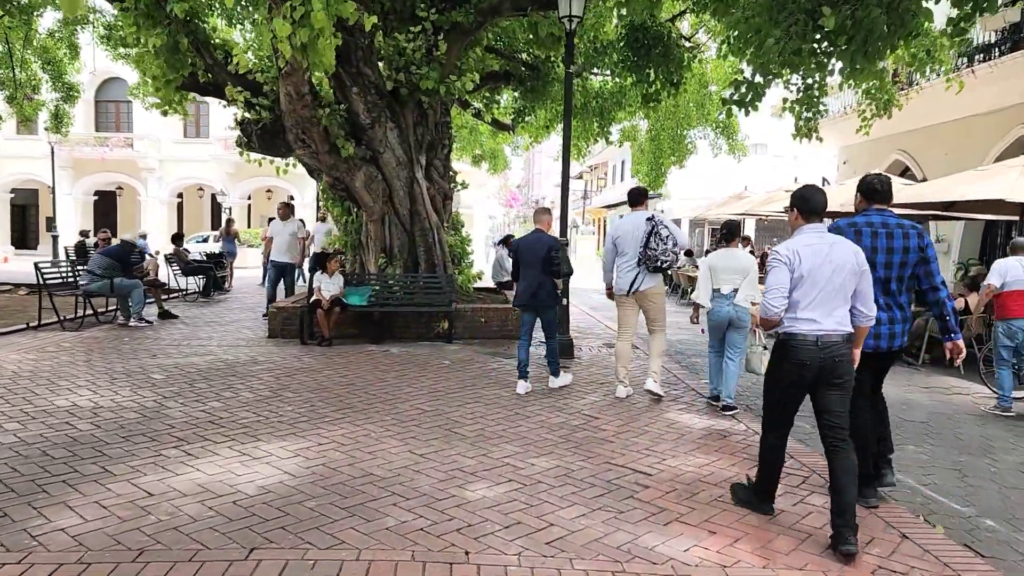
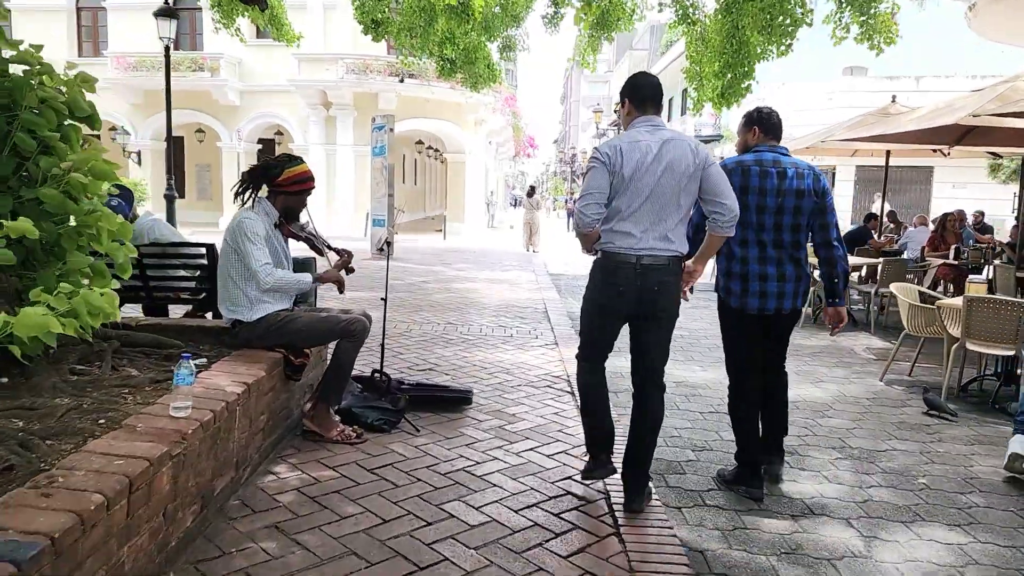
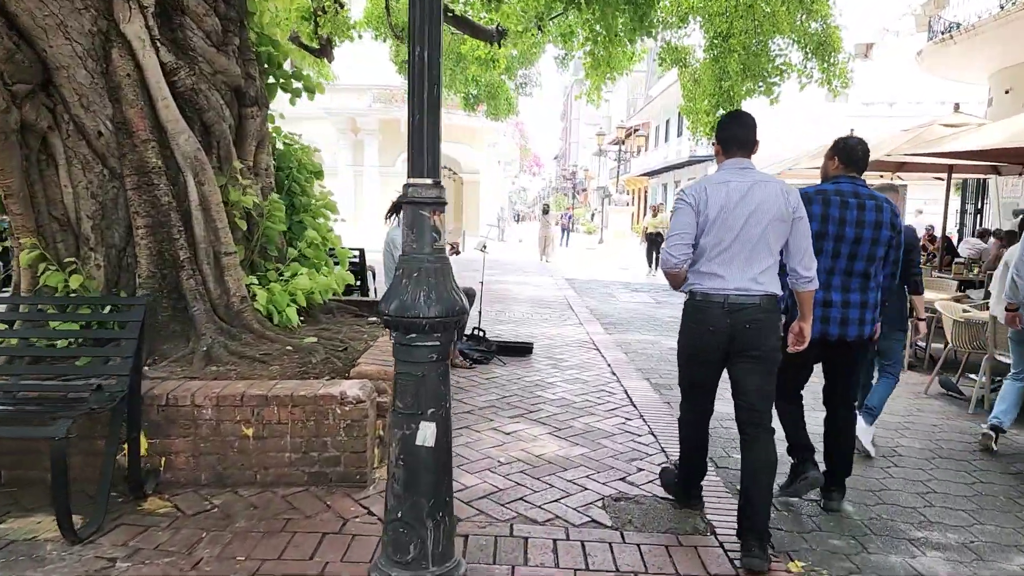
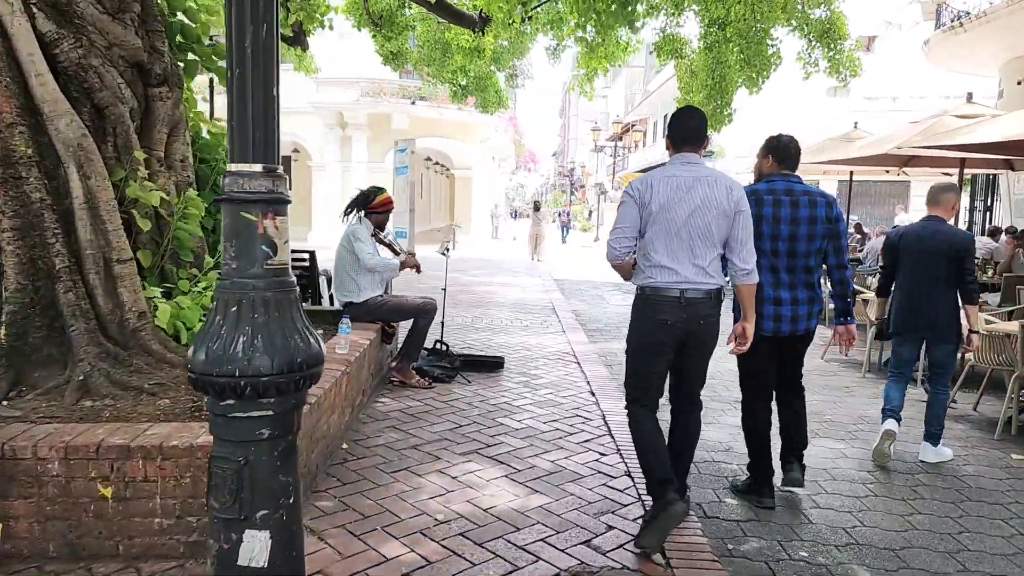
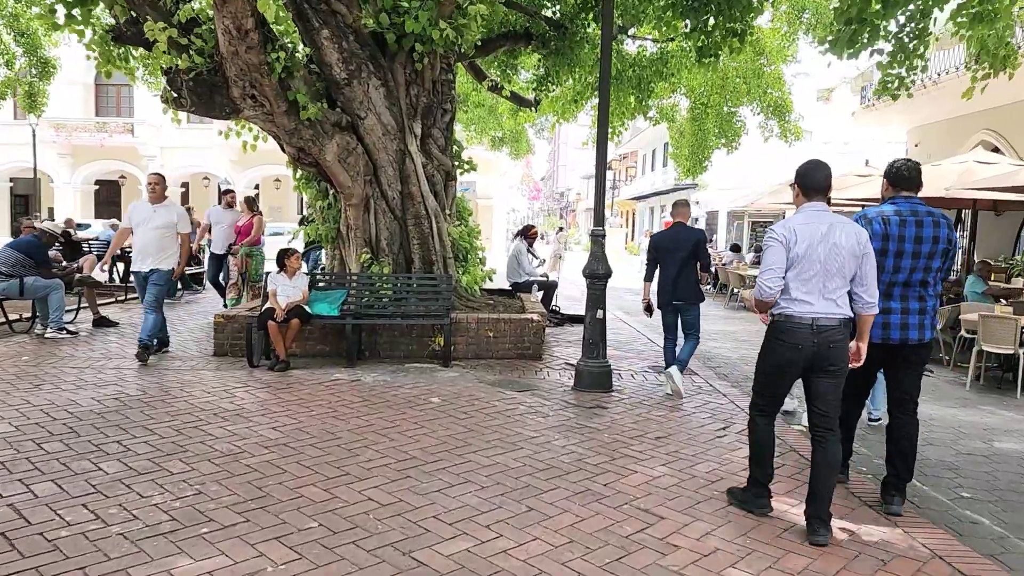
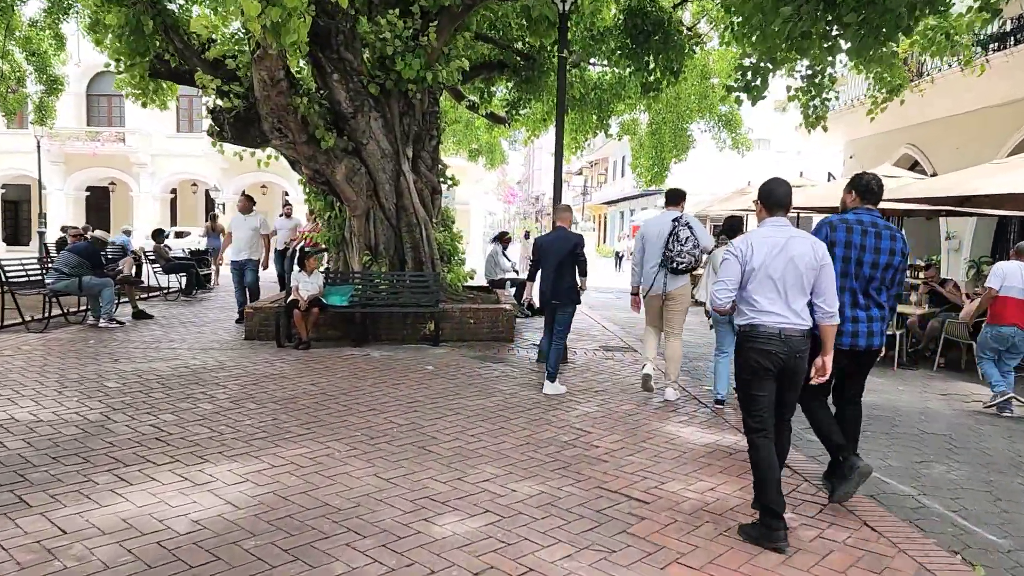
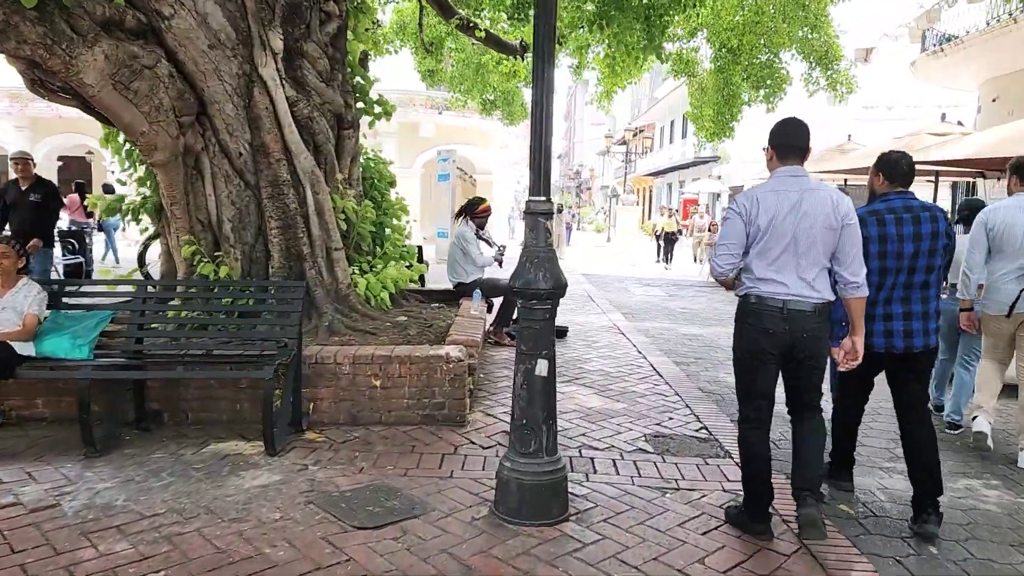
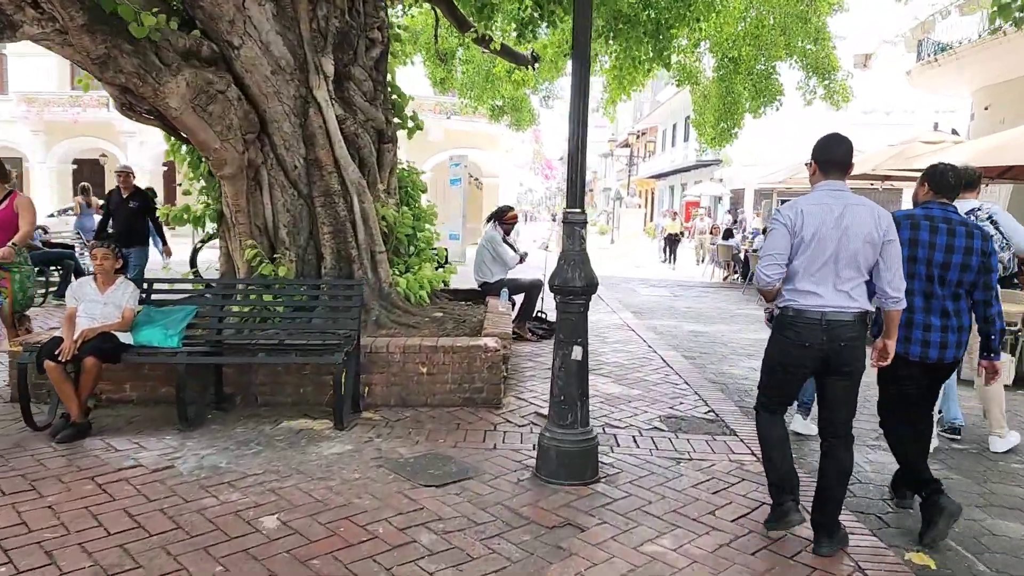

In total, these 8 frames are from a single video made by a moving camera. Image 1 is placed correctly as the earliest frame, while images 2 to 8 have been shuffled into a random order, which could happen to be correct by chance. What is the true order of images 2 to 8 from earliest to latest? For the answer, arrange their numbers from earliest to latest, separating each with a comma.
6, 5, 8, 7, 3, 4, 2
